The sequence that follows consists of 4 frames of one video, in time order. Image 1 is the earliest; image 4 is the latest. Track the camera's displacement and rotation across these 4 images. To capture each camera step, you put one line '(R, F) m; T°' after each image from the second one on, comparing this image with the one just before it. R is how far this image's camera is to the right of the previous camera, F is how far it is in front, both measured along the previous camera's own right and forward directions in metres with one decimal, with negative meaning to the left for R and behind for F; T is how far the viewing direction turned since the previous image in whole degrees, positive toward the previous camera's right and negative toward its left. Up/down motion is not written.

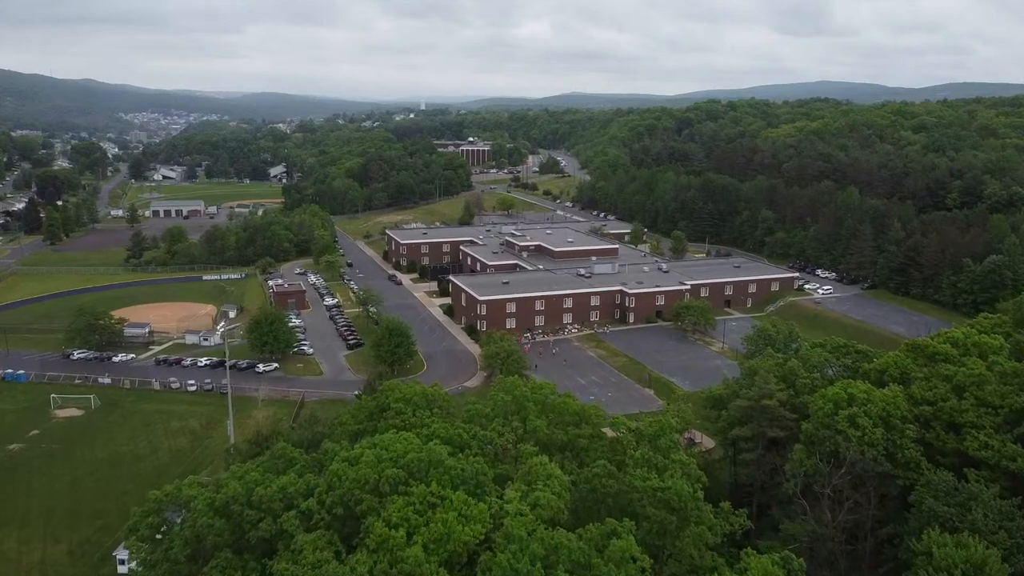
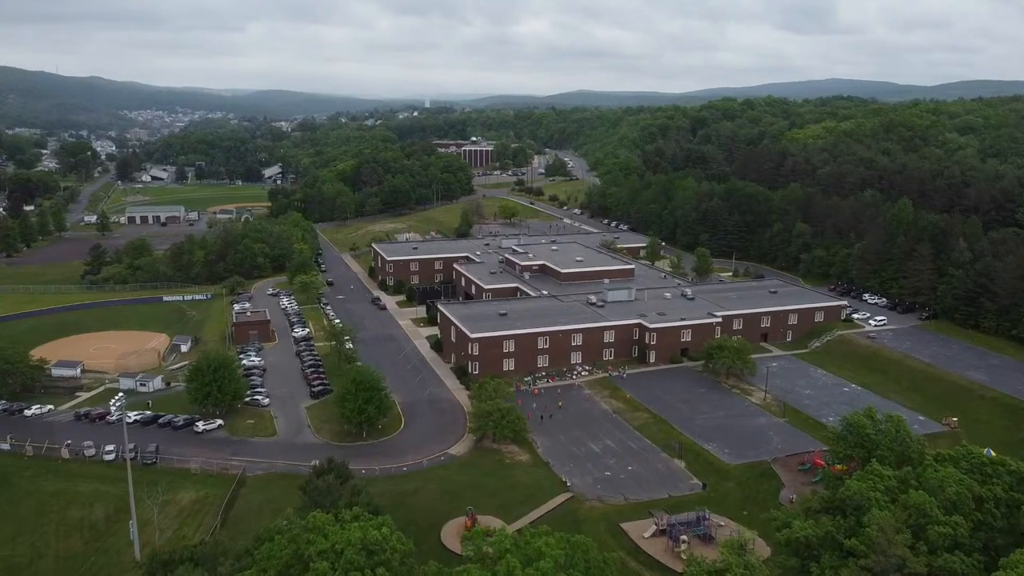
(+0.5, +9.4) m; 0°
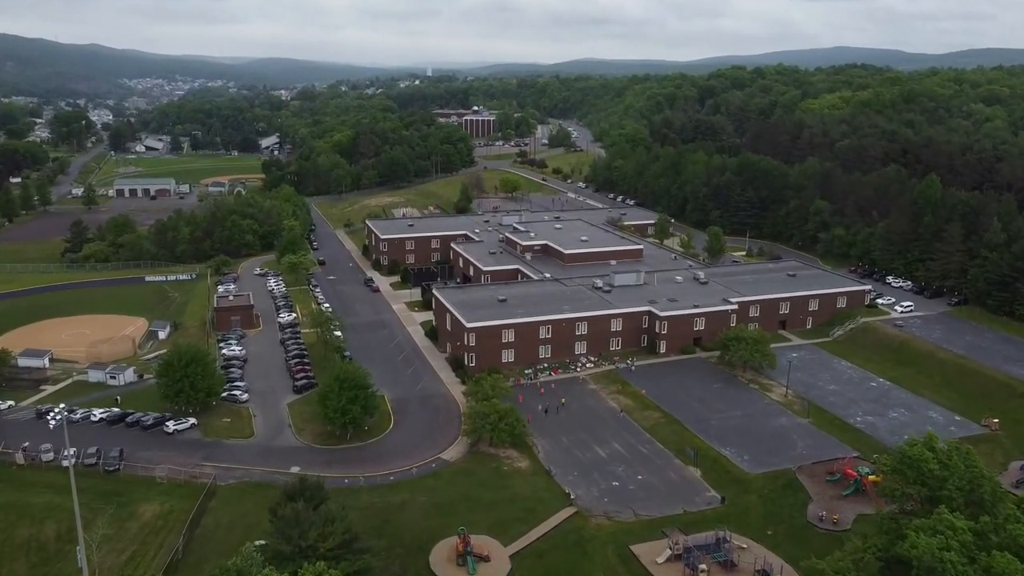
(+0.2, +3.8) m; 0°
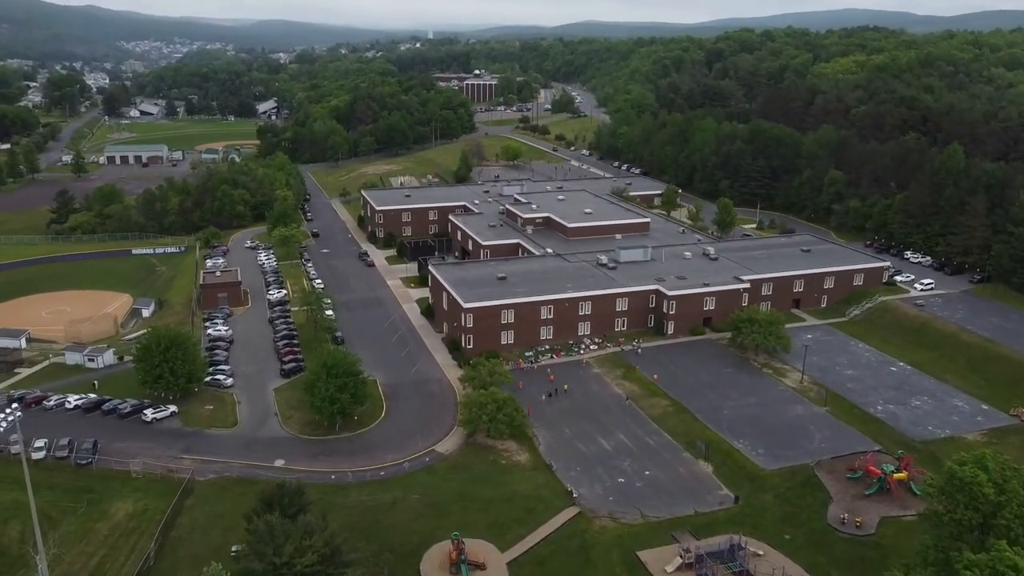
(+0.2, +2.5) m; 0°
